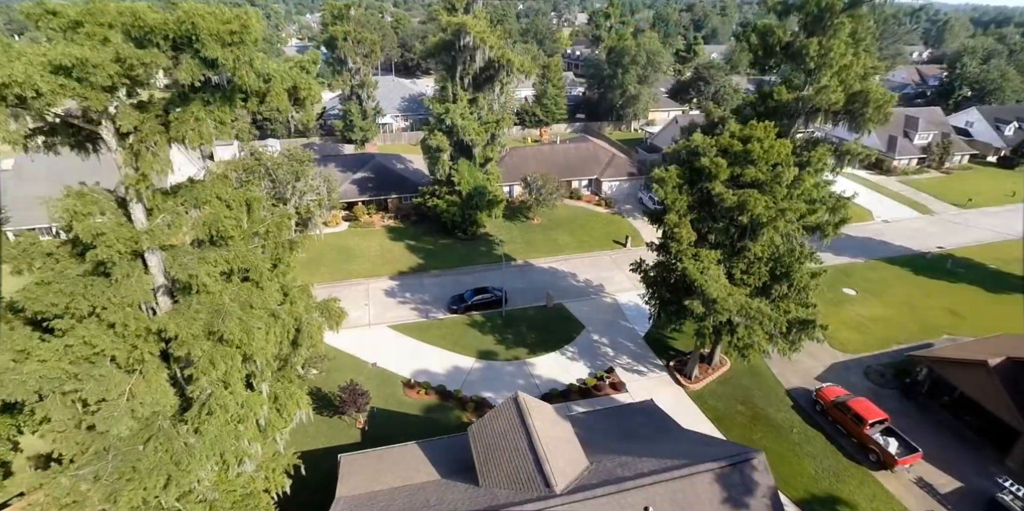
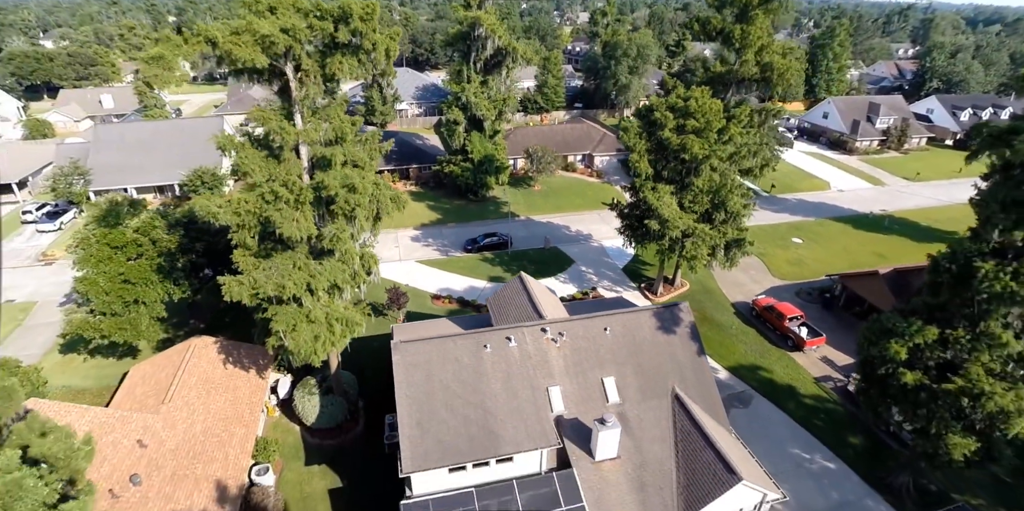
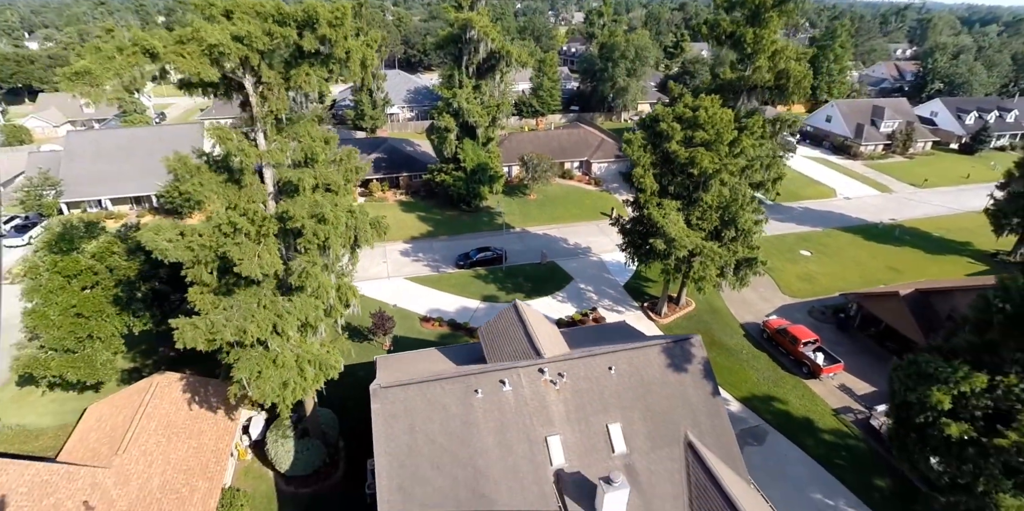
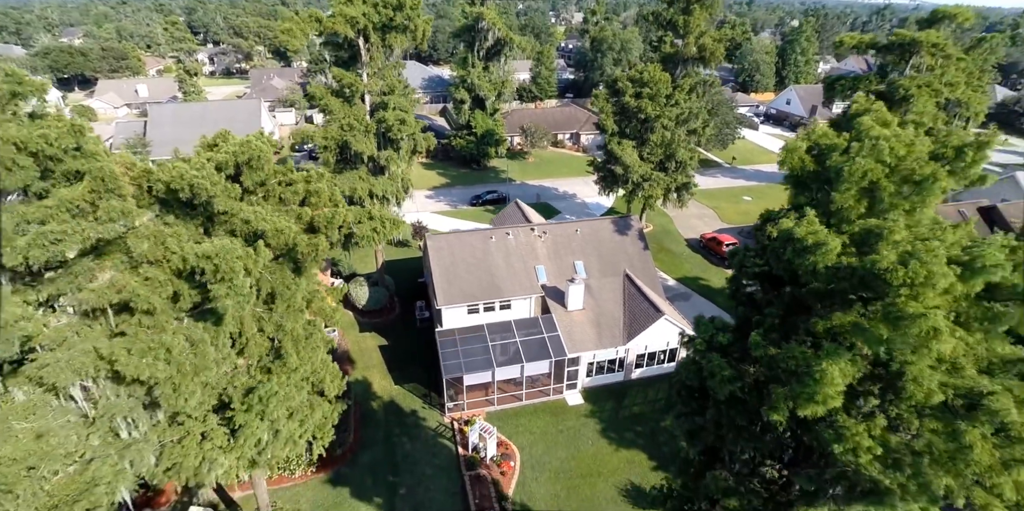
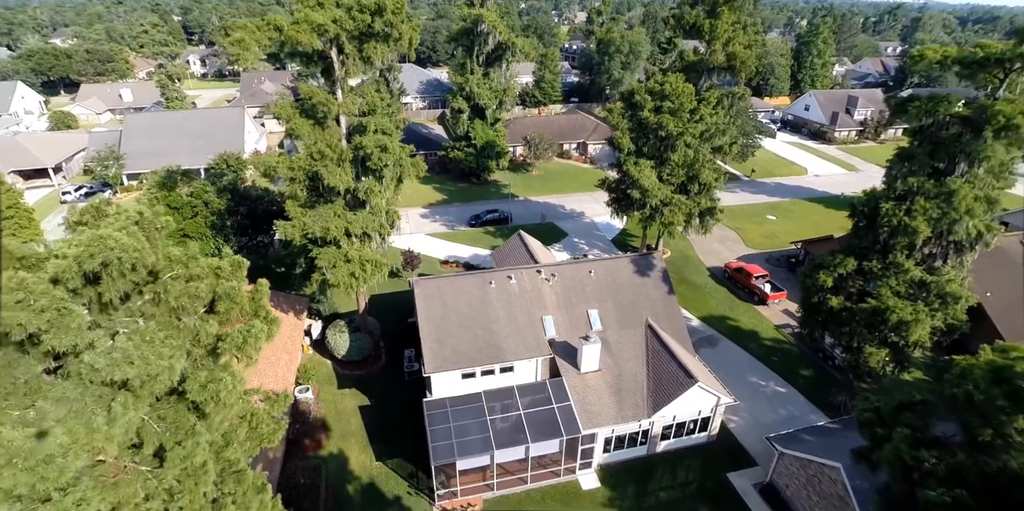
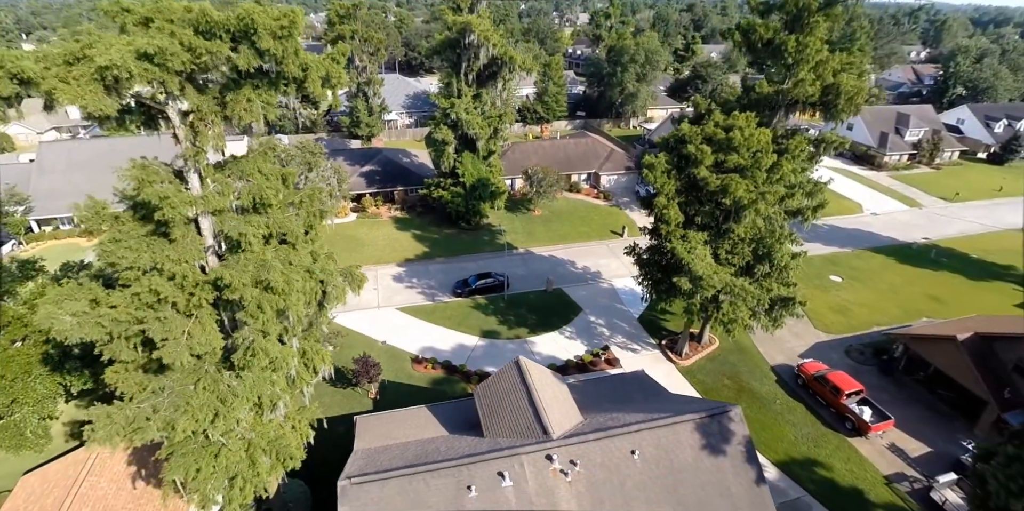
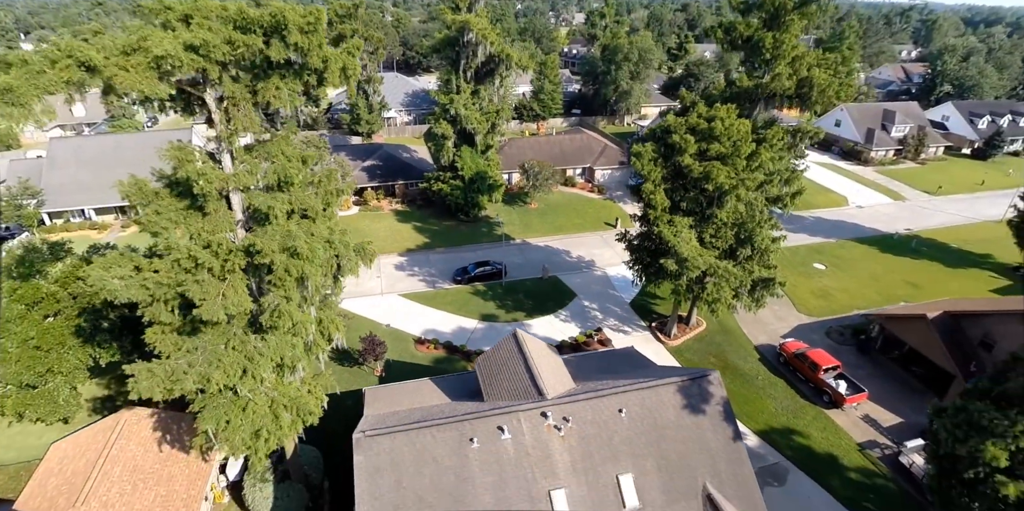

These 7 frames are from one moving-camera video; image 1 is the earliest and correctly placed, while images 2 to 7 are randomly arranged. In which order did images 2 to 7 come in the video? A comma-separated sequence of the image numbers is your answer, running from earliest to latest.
6, 7, 3, 2, 5, 4
